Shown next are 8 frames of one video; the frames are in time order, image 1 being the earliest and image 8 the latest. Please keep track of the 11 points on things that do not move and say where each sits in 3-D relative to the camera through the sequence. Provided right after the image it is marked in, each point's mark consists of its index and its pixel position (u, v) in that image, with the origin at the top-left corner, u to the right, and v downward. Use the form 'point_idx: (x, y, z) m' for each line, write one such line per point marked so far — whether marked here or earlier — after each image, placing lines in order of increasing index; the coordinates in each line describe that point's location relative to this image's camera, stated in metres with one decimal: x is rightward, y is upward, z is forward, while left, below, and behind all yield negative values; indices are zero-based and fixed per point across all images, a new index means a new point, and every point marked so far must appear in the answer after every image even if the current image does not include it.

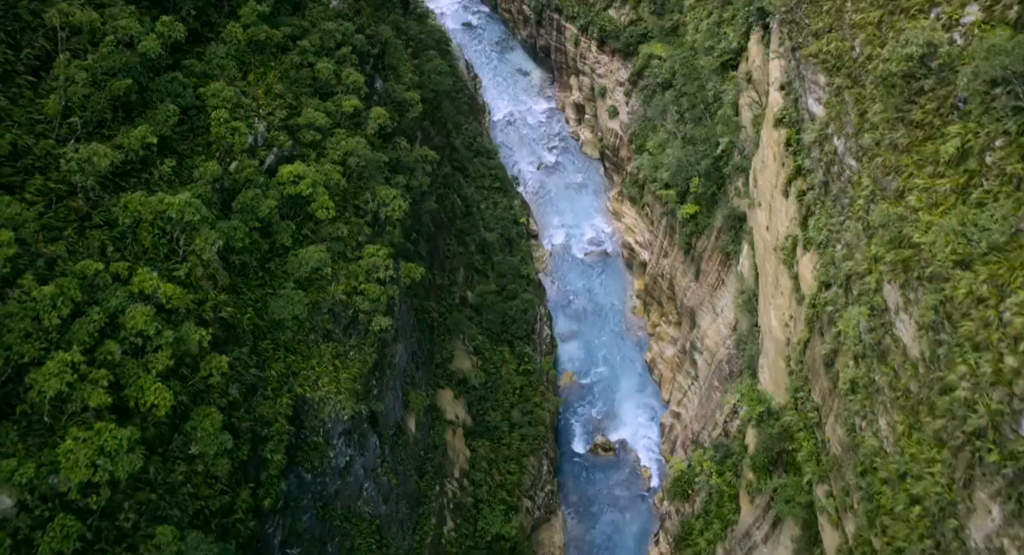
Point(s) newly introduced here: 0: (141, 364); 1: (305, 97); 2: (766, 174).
0: (-4.8, -1.2, +10.7) m
1: (-4.0, +3.5, +16.1) m
2: (+5.9, +2.4, +19.0) m
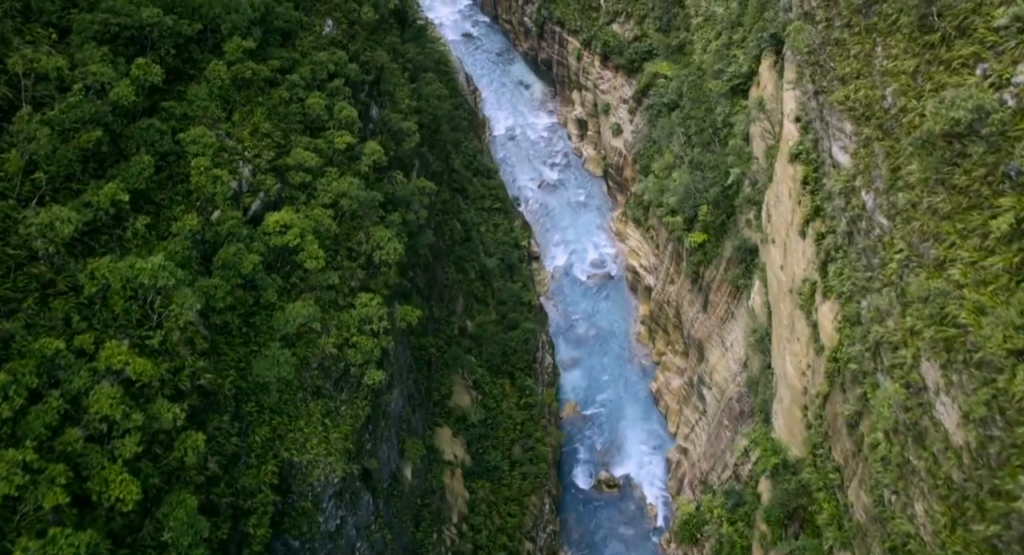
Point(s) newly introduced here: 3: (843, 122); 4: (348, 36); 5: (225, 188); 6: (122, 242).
0: (-4.8, -2.1, +9.7) m
1: (-4.0, +2.6, +15.2) m
2: (+5.9, +1.5, +18.1) m
3: (+4.8, +2.2, +12.0) m
4: (-3.8, +5.6, +19.2) m
5: (-4.4, +1.3, +12.5) m
6: (-5.3, +0.5, +11.3) m
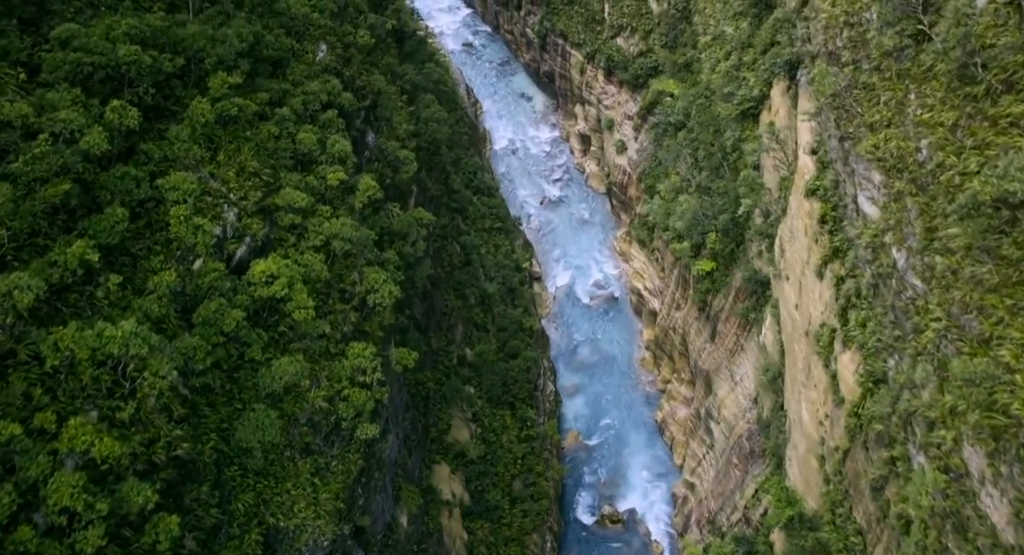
0: (-4.8, -2.8, +8.9) m
1: (-3.9, +1.8, +14.3) m
2: (+5.9, +0.6, +17.3) m
3: (+4.9, +1.4, +11.2) m
4: (-3.8, +4.8, +18.3) m
5: (-4.3, +0.6, +11.7) m
6: (-5.3, -0.3, +10.5) m
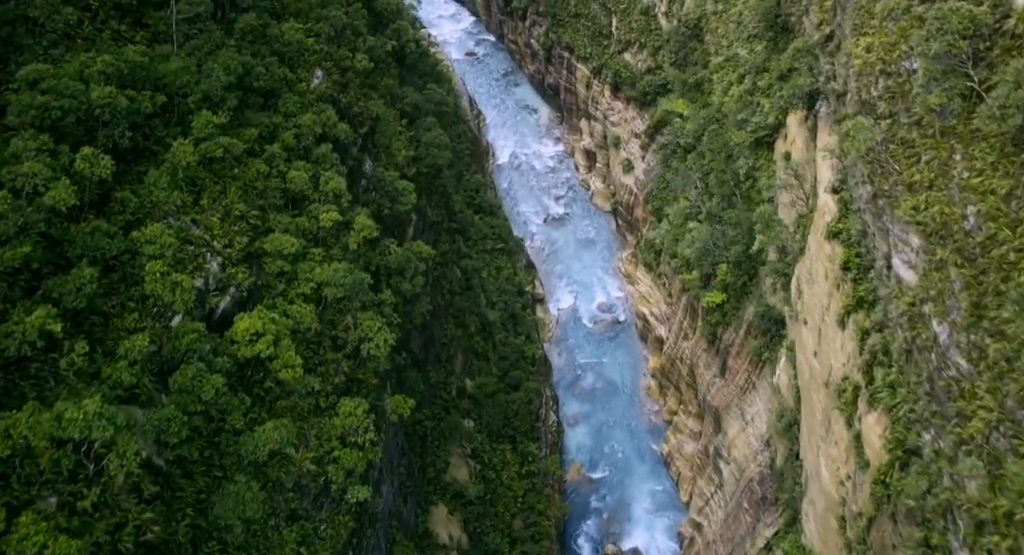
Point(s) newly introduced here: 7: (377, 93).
0: (-4.7, -3.6, +8.0) m
1: (-3.9, +1.0, +13.4) m
2: (+6.0, -0.2, +16.4) m
3: (+4.9, +0.5, +10.3) m
4: (-3.6, +4.0, +17.4) m
5: (-4.3, -0.2, +10.8) m
6: (-5.2, -1.1, +9.5) m
7: (-3.2, +4.4, +19.8) m
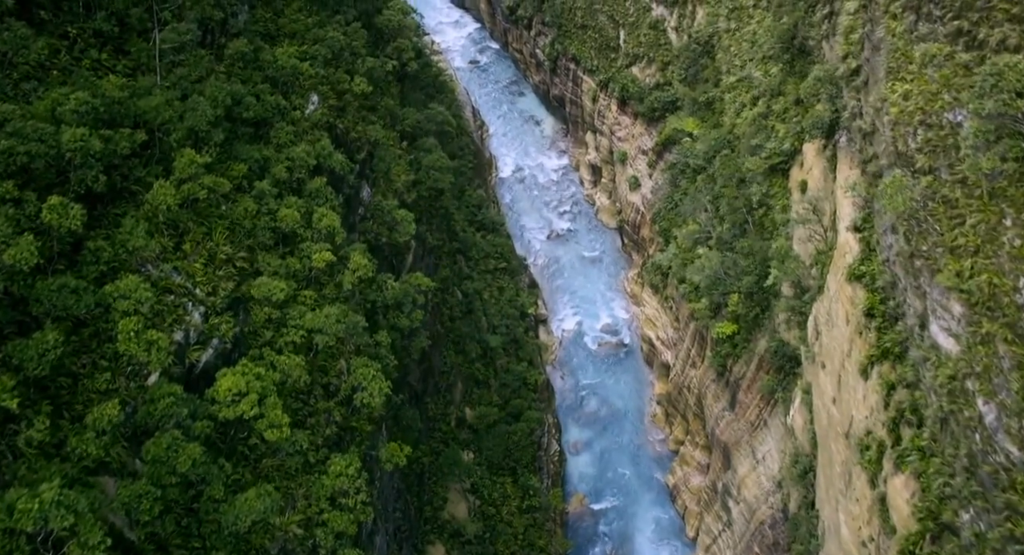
0: (-4.7, -4.3, +7.2) m
1: (-3.8, +0.3, +12.6) m
2: (+6.0, -1.0, +15.5) m
3: (+5.0, -0.2, +9.4) m
4: (-3.5, +3.3, +16.6) m
5: (-4.2, -0.9, +10.0) m
6: (-5.2, -1.7, +8.7) m
7: (-3.1, +3.7, +18.9) m
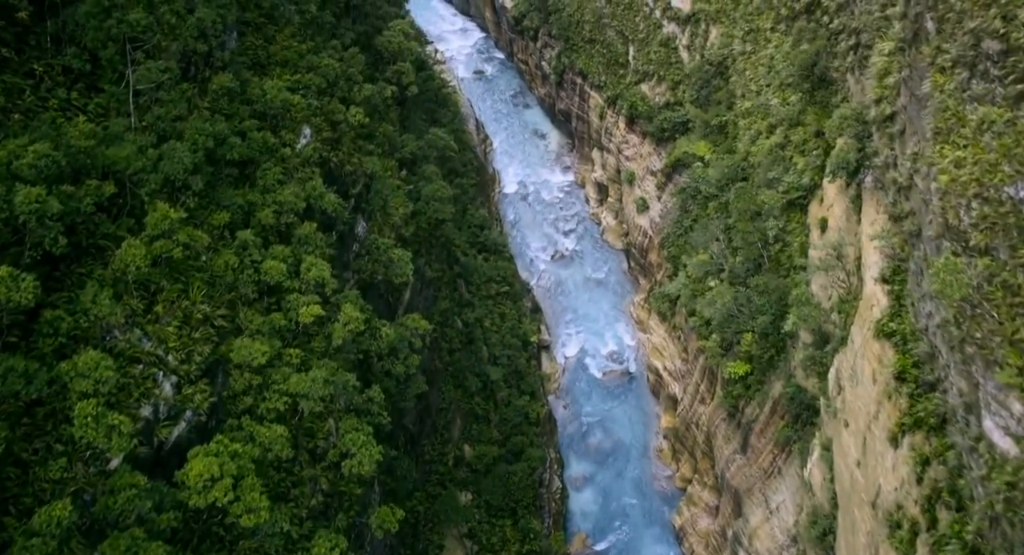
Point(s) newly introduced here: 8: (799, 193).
0: (-4.8, -5.1, +6.2) m
1: (-3.7, -0.5, +11.6) m
2: (+6.1, -2.0, +14.5) m
3: (+5.0, -1.2, +8.4) m
4: (-3.4, +2.5, +15.6) m
5: (-4.2, -1.7, +9.0) m
6: (-5.2, -2.5, +7.7) m
7: (-3.0, +2.9, +17.9) m
8: (+6.8, +2.0, +19.6) m
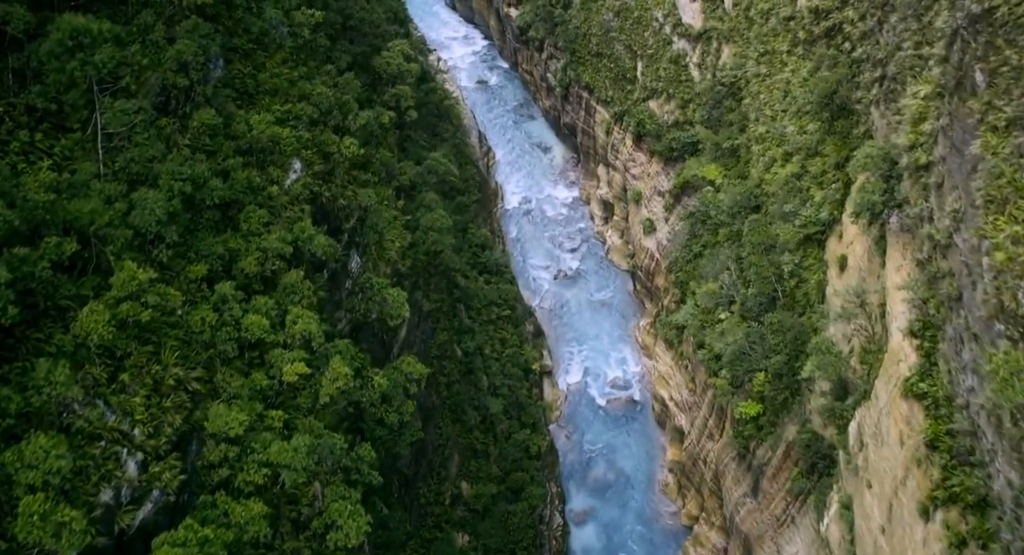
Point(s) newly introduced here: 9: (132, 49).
0: (-4.8, -5.8, +5.2) m
1: (-3.7, -1.3, +10.7) m
2: (+6.1, -2.9, +13.5) m
3: (+5.0, -2.0, +7.5) m
4: (-3.4, +1.7, +14.7) m
5: (-4.2, -2.5, +8.0) m
6: (-5.2, -3.3, +6.8) m
7: (-2.9, +2.1, +17.0) m
8: (+6.8, +1.1, +18.6) m
9: (-5.3, +3.2, +11.5) m
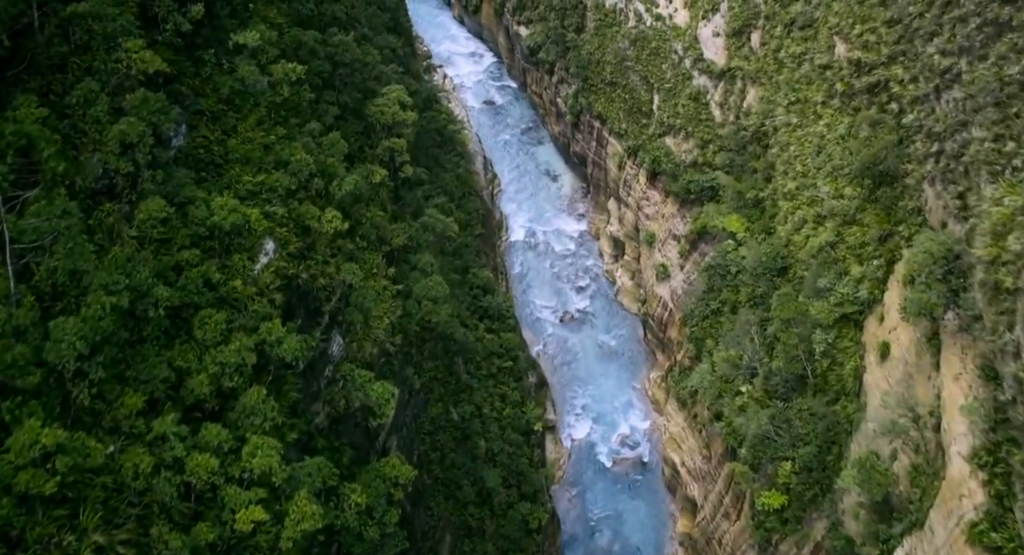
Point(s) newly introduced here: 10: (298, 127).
0: (-5.0, -7.2, +3.4) m
1: (-3.8, -2.7, +8.8) m
2: (+6.0, -4.5, +11.6) m
3: (+4.9, -3.7, +5.6) m
4: (-3.3, +0.3, +12.8) m
5: (-4.3, -3.9, +6.2) m
6: (-5.3, -4.7, +4.9) m
7: (-2.9, +0.6, +15.2) m
8: (+6.9, -0.6, +16.7) m
9: (-5.2, +1.8, +9.7) m
10: (-3.6, +2.6, +14.1) m
